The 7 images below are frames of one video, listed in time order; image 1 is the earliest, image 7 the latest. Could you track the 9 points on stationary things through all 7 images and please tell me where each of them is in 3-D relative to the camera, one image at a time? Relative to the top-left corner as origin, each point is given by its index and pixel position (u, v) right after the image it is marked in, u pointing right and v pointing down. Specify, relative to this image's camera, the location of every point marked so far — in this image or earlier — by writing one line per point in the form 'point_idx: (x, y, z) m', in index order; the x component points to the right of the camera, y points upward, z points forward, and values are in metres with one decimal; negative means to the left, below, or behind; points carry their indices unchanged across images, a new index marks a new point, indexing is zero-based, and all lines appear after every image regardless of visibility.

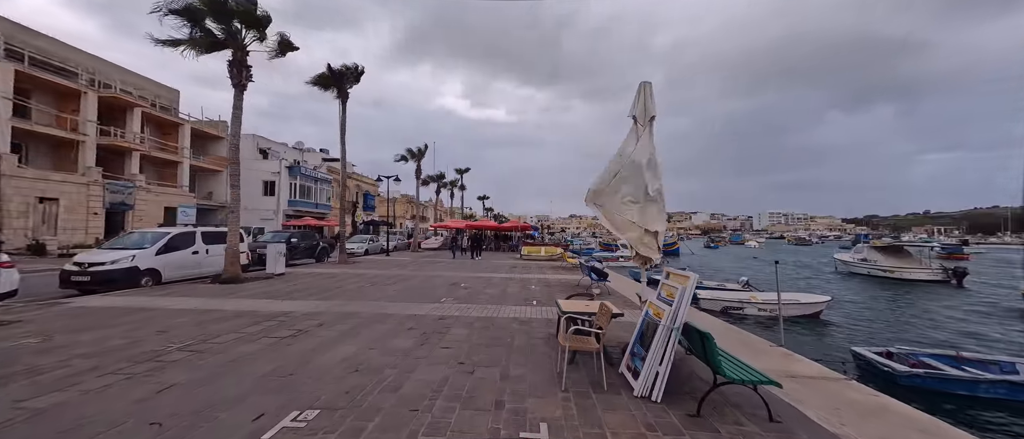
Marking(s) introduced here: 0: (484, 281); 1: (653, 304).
0: (-1.2, -2.7, +13.7) m
1: (+2.0, -1.2, +4.5) m
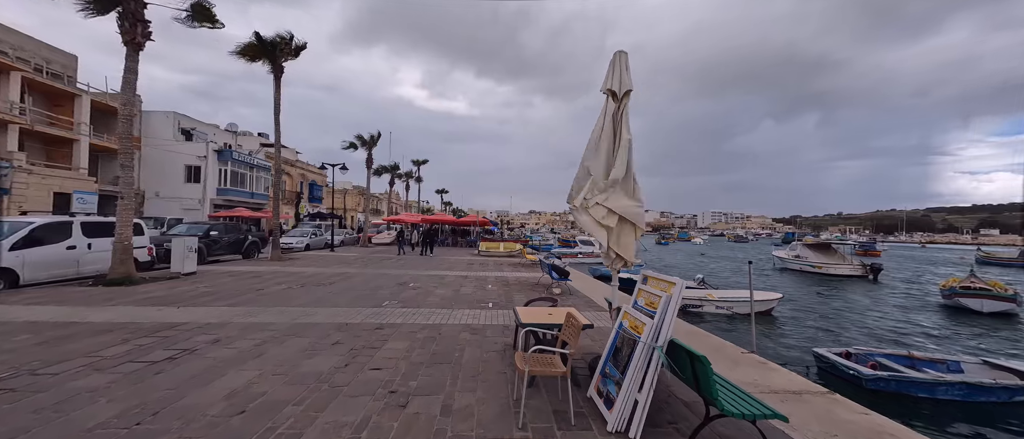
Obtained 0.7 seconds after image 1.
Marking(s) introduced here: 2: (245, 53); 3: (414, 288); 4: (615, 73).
0: (-3.0, -2.4, +12.5) m
1: (+1.4, -1.1, +3.7) m
2: (-15.4, +9.6, +18.6) m
3: (-3.3, -2.3, +10.9) m
4: (+1.4, +2.0, +4.4) m
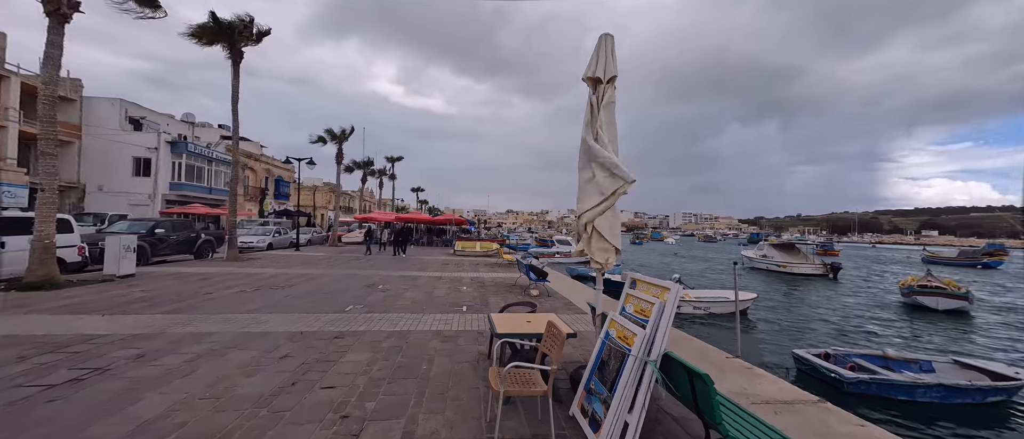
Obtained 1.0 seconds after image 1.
0: (-3.8, -2.3, +11.8) m
1: (+1.1, -1.1, +3.3) m
2: (-16.6, +9.8, +17.0) m
3: (-4.1, -2.3, +10.2) m
4: (+1.1, +2.0, +4.0) m
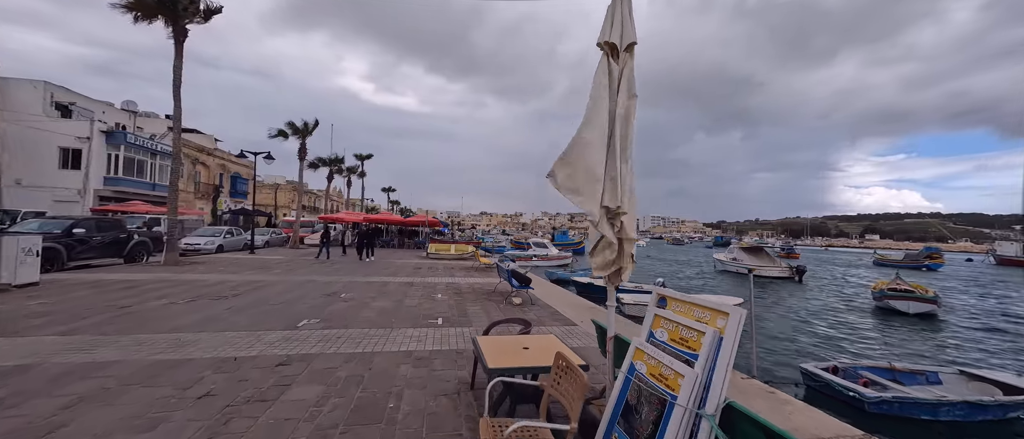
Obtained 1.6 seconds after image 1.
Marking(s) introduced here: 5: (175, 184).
0: (-4.5, -2.3, +10.6) m
1: (+1.1, -1.1, +2.6) m
2: (-17.6, +9.9, +14.9) m
3: (-4.6, -2.3, +9.0) m
4: (+1.0, +2.0, +3.3) m
5: (-16.1, +1.7, +15.3) m
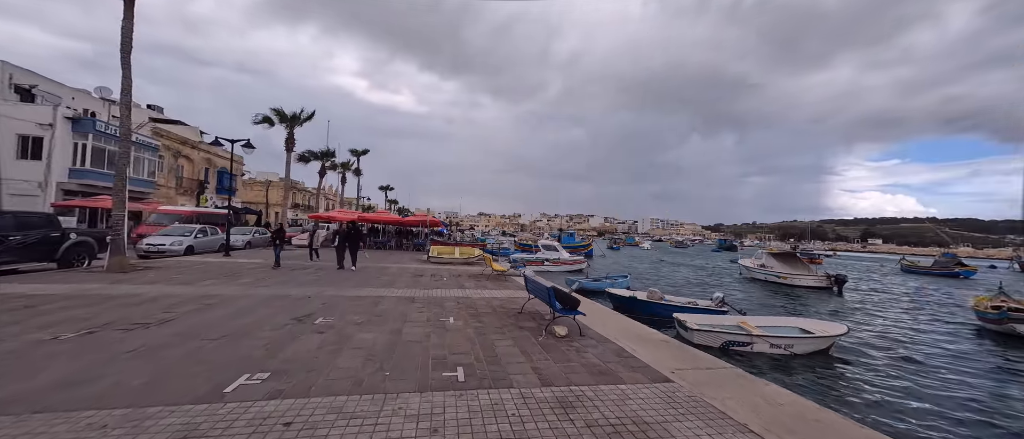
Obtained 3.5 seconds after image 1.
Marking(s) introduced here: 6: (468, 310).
0: (-3.7, -2.3, +8.0) m
1: (+2.0, -1.0, 0.0) m
2: (-16.6, +10.0, +12.2) m
3: (-3.8, -2.2, +6.4) m
4: (+2.0, +2.1, +0.8) m
5: (-15.3, +1.9, +12.6) m
6: (-1.0, -2.4, +8.5) m
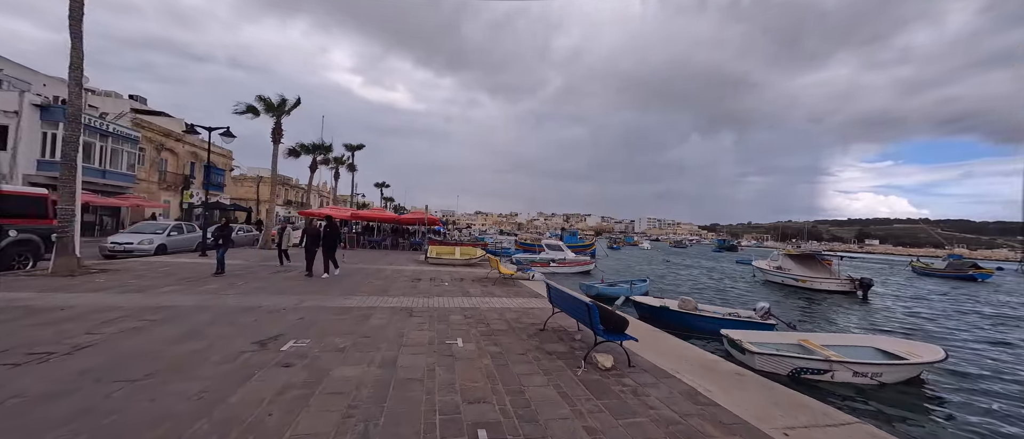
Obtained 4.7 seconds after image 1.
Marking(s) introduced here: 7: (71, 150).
0: (-3.2, -2.2, +6.4) m
1: (+2.5, -1.0, -1.5) m
2: (-16.2, +10.2, +10.4) m
3: (-3.3, -2.1, +4.8) m
4: (+2.5, +2.1, -0.8) m
5: (-14.8, +2.0, +10.9) m
6: (-0.6, -2.3, +6.9) m
7: (-15.3, +2.4, +11.2) m
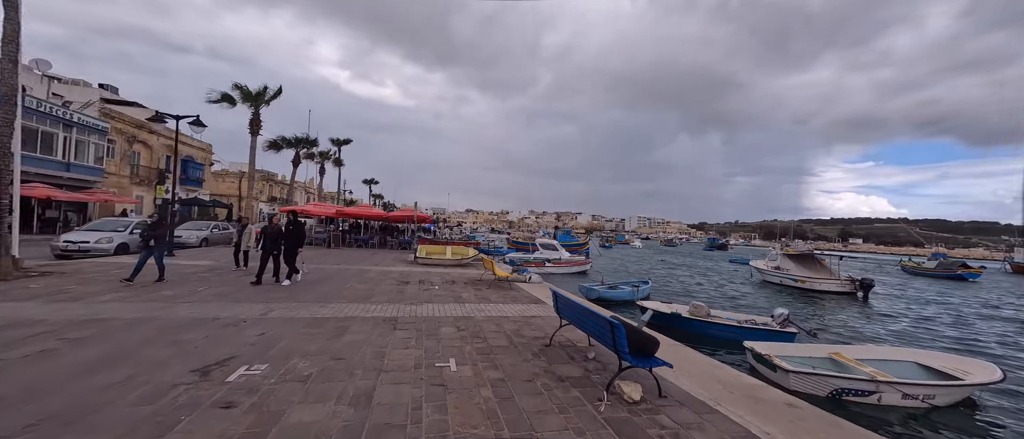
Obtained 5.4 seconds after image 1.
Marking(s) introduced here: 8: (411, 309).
0: (-3.2, -2.1, +5.4) m
1: (+2.8, -1.0, -2.4) m
2: (-16.2, +10.3, +8.9) m
3: (-3.2, -2.1, +3.7) m
4: (+2.8, +2.1, -1.7) m
5: (-14.9, +2.1, +9.5) m
6: (-0.6, -2.3, +5.9) m
7: (-15.4, +2.5, +9.8) m
8: (-2.5, -2.3, +8.3) m
